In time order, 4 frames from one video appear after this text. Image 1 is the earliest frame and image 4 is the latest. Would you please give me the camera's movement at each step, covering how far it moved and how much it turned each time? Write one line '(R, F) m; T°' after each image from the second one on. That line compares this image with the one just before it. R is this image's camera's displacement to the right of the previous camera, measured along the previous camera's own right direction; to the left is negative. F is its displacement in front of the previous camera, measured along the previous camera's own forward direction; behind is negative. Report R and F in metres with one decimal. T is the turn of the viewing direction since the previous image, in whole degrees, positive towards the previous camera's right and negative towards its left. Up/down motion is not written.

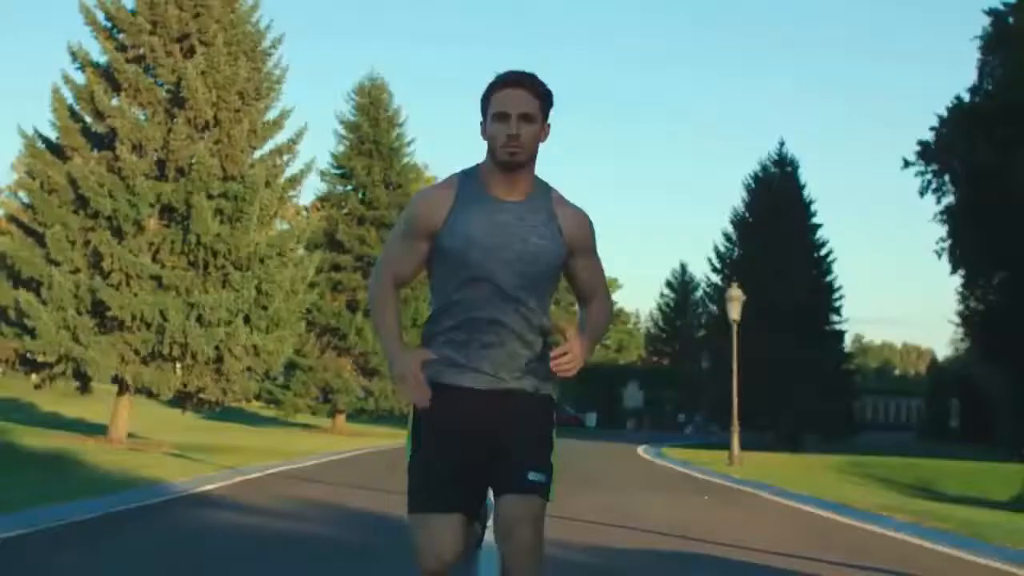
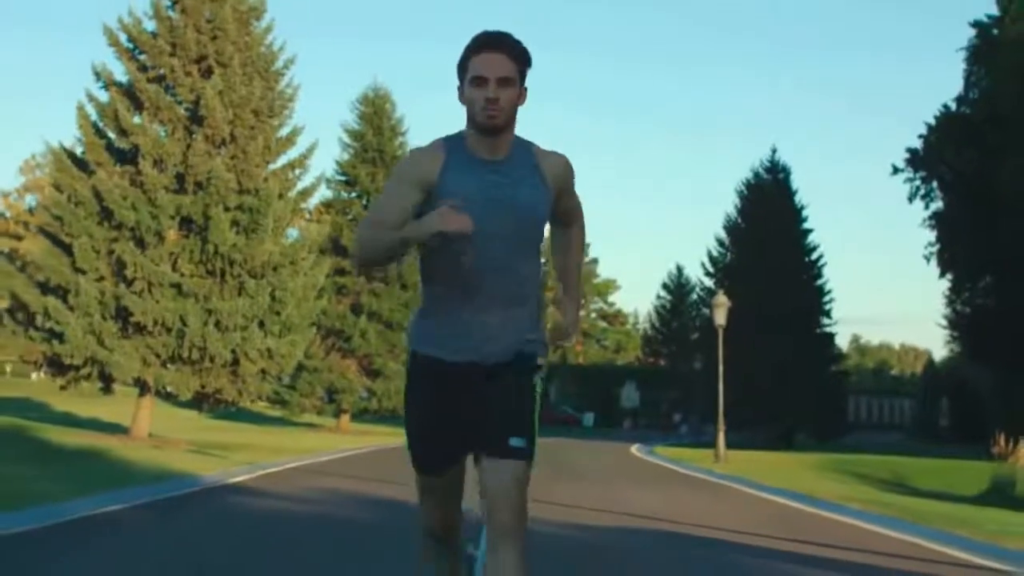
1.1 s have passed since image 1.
(0.0, -1.0) m; 0°
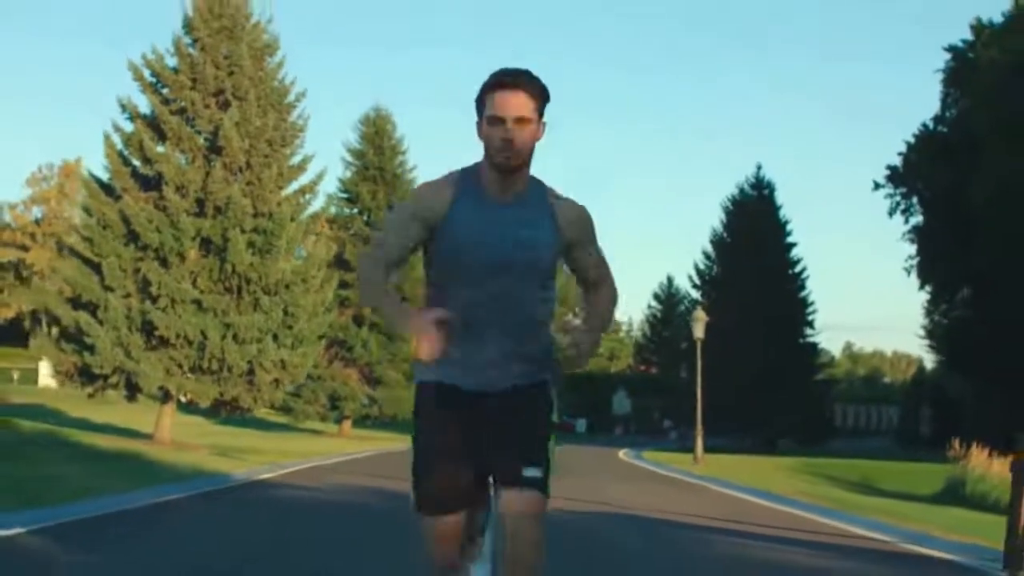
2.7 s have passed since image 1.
(0.0, -1.5) m; 0°
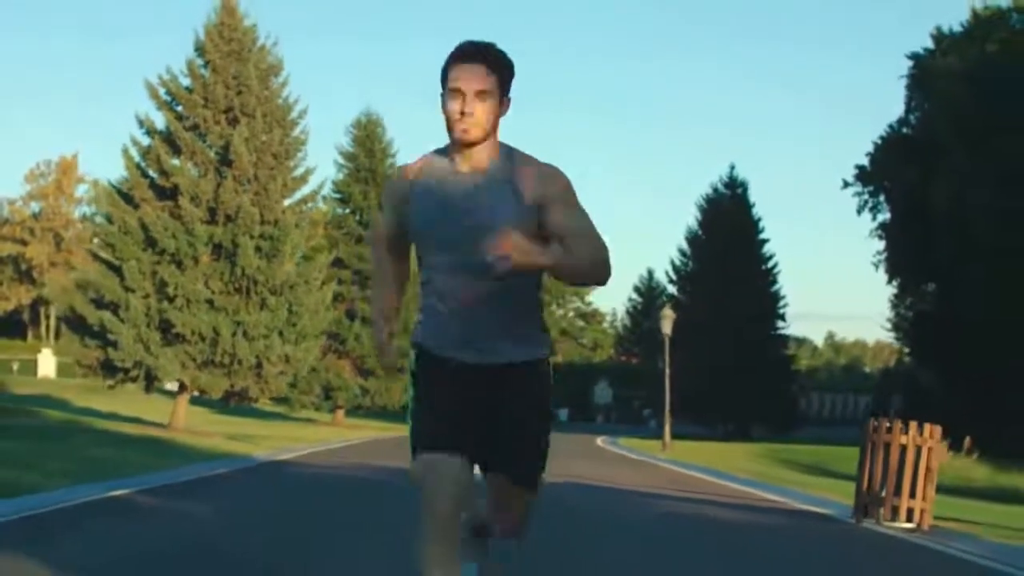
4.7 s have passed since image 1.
(0.0, -1.9) m; +1°
